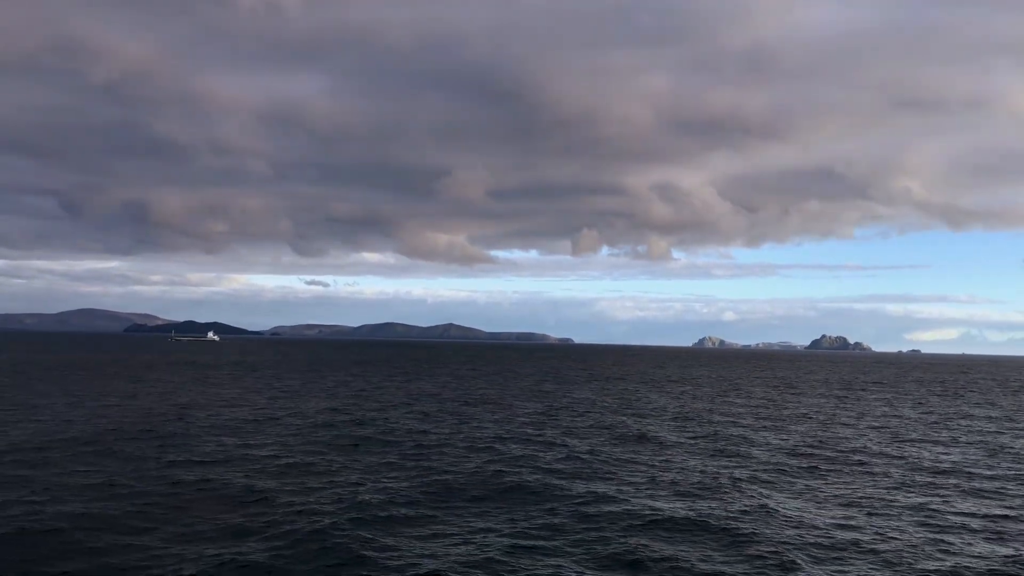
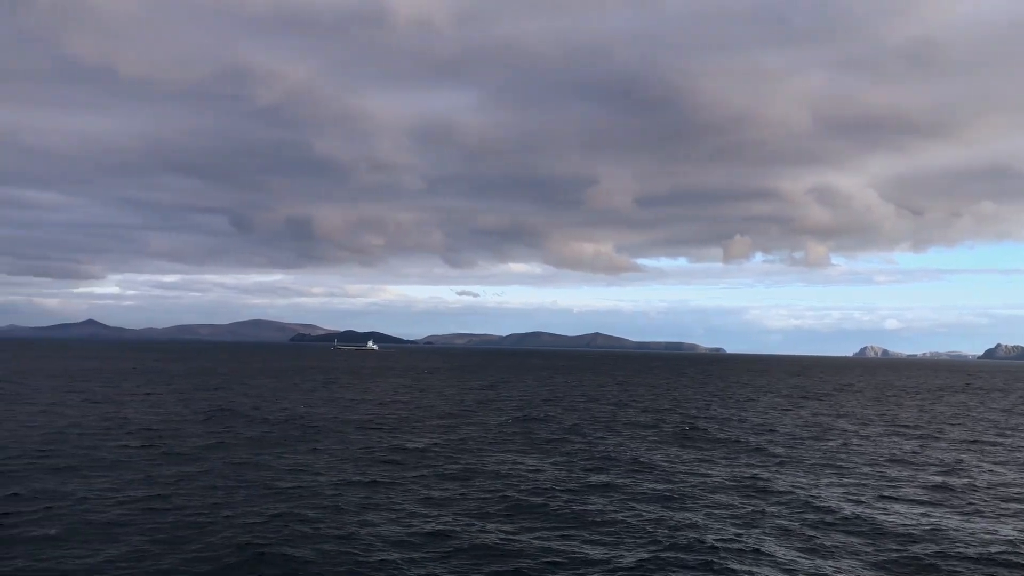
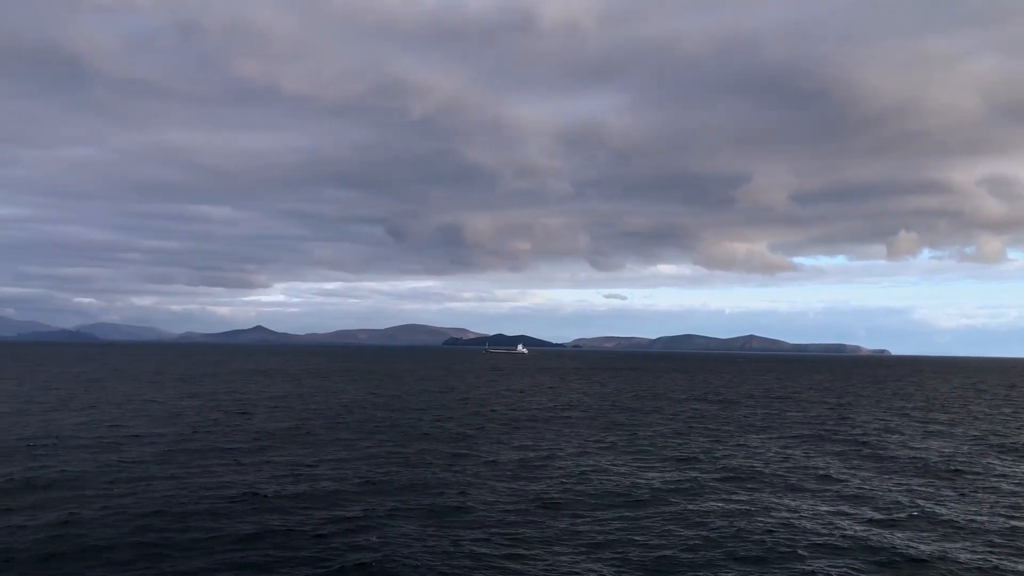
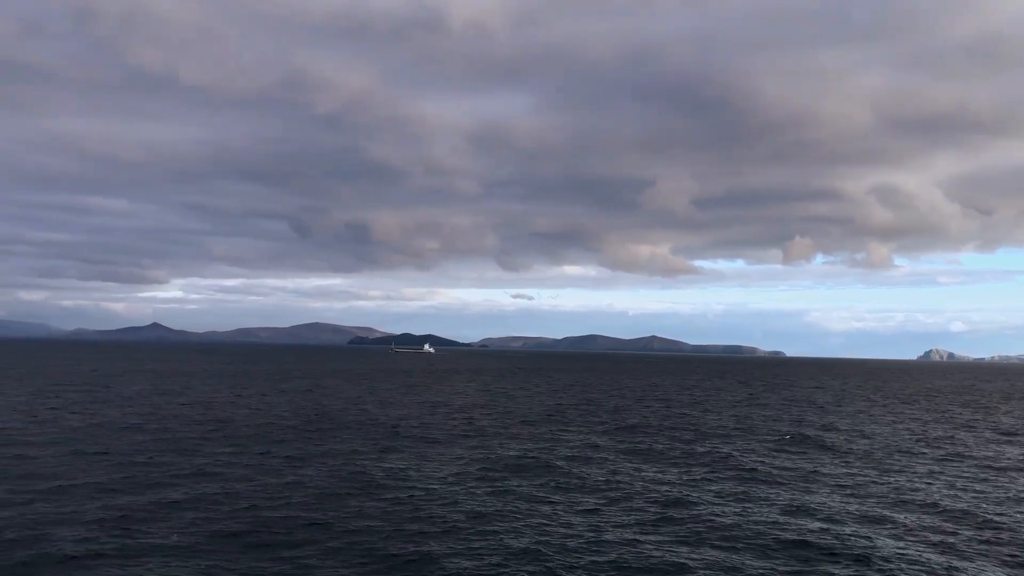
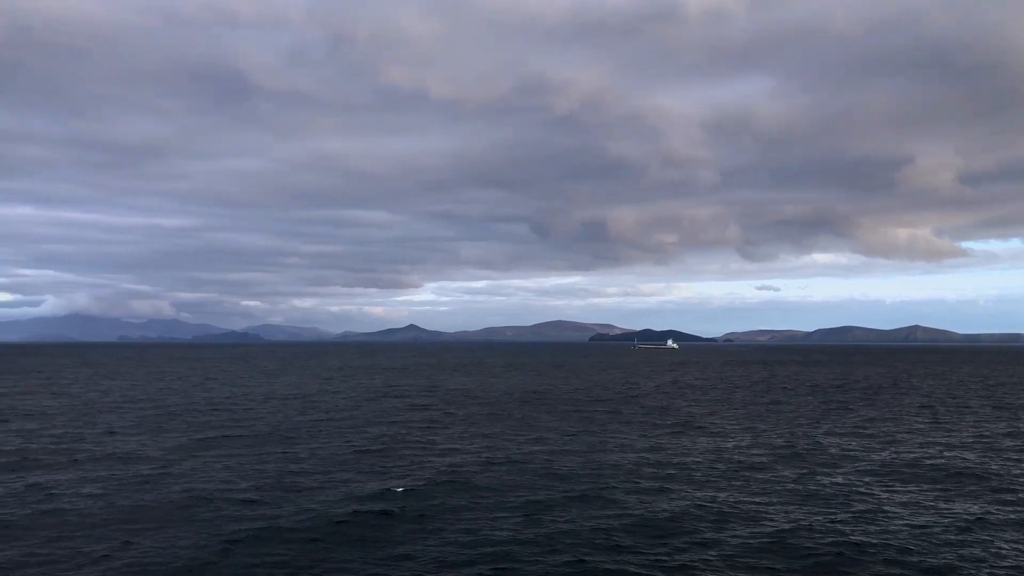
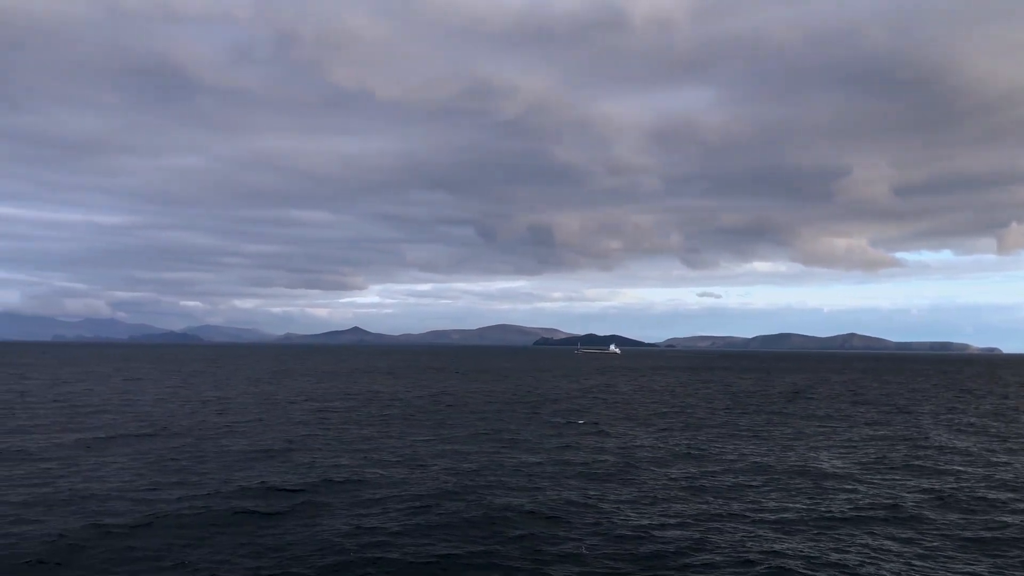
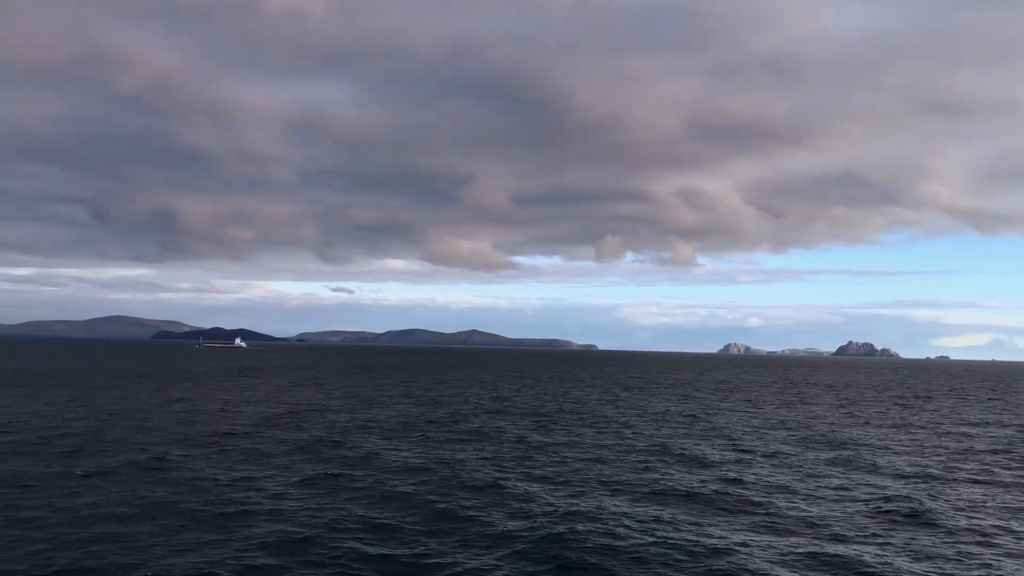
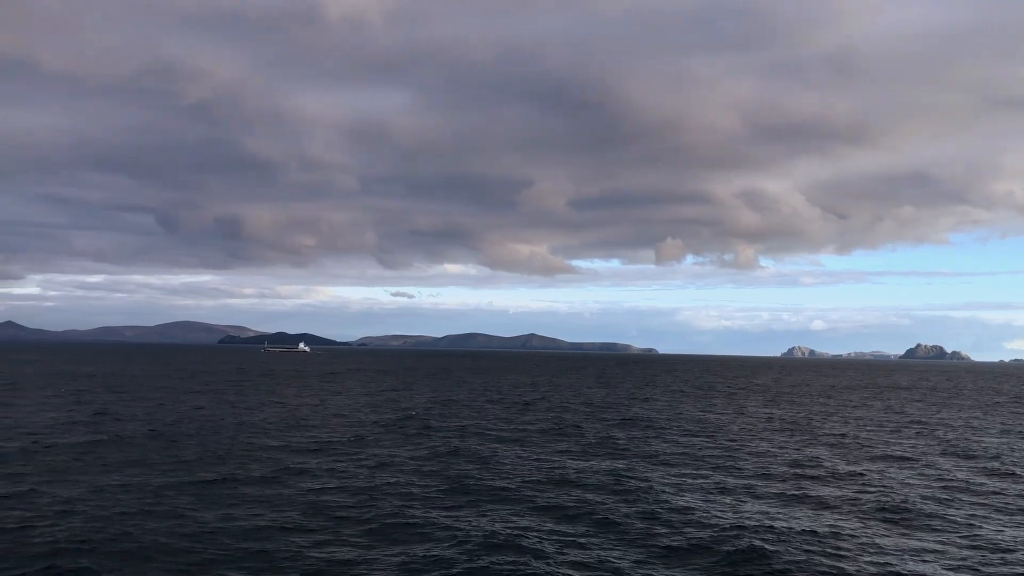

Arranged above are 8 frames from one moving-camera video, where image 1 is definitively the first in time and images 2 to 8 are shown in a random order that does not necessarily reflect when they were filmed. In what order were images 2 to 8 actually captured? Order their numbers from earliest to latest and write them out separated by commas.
7, 8, 2, 4, 3, 6, 5
